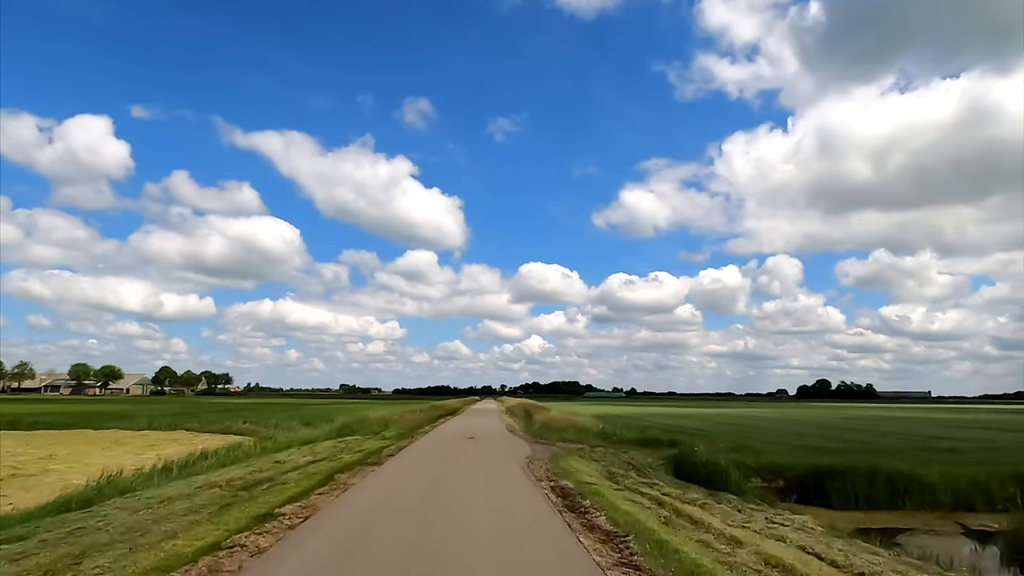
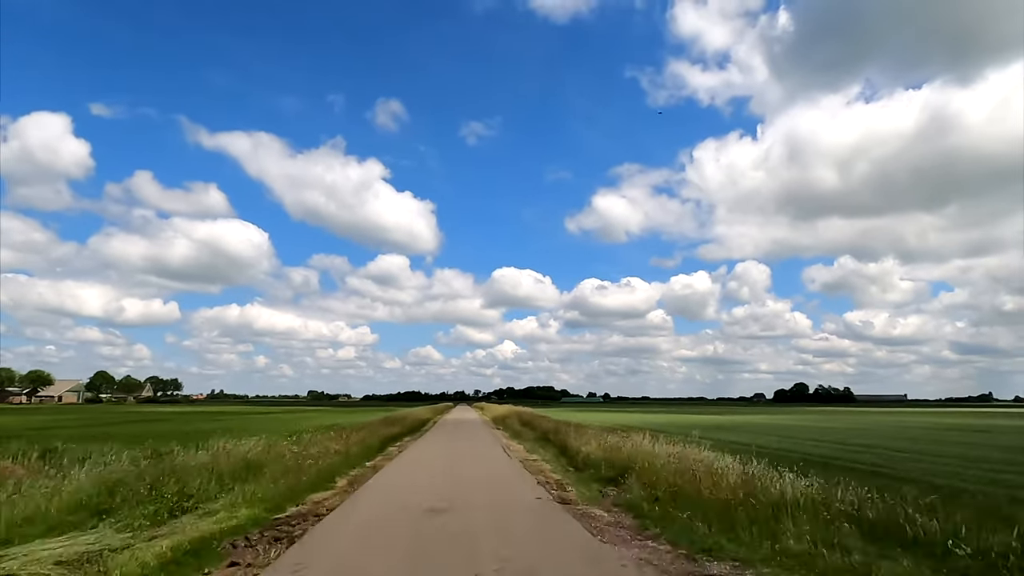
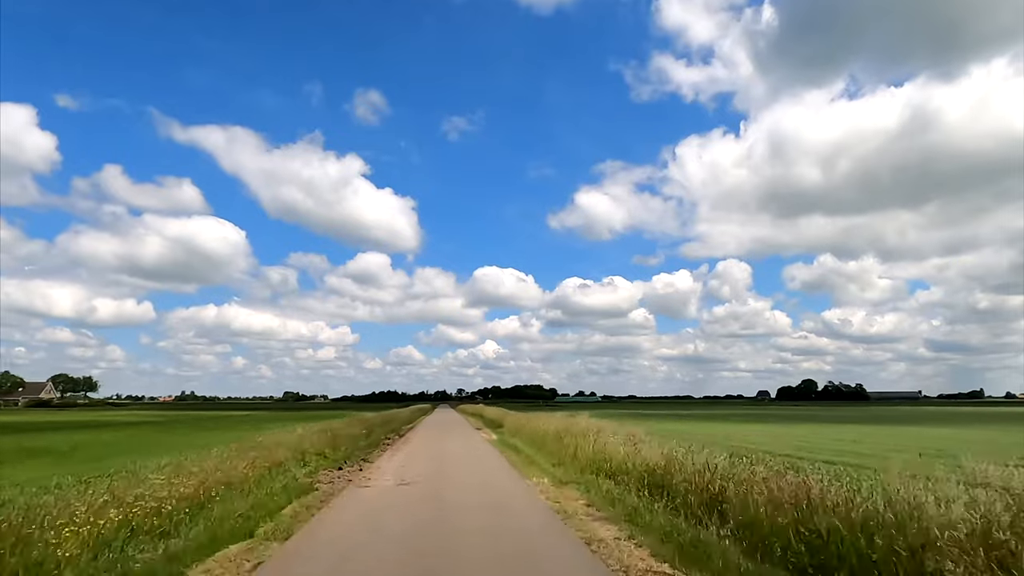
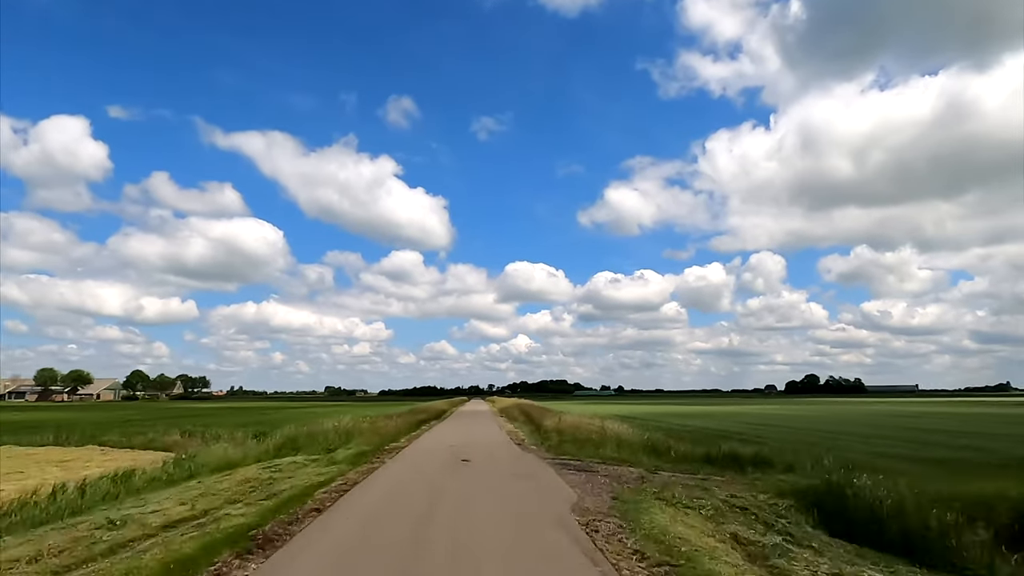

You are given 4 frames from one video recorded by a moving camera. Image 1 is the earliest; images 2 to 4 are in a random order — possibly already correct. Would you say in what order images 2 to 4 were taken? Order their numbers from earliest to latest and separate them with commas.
4, 2, 3
